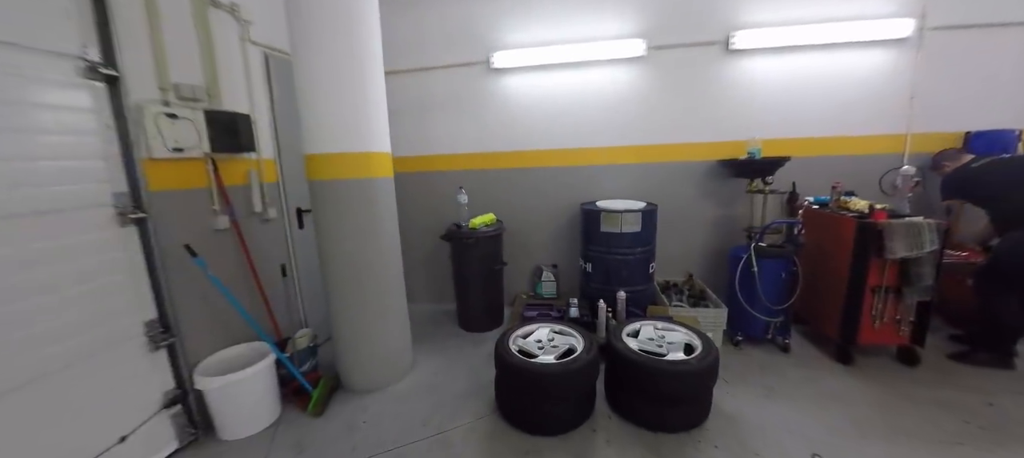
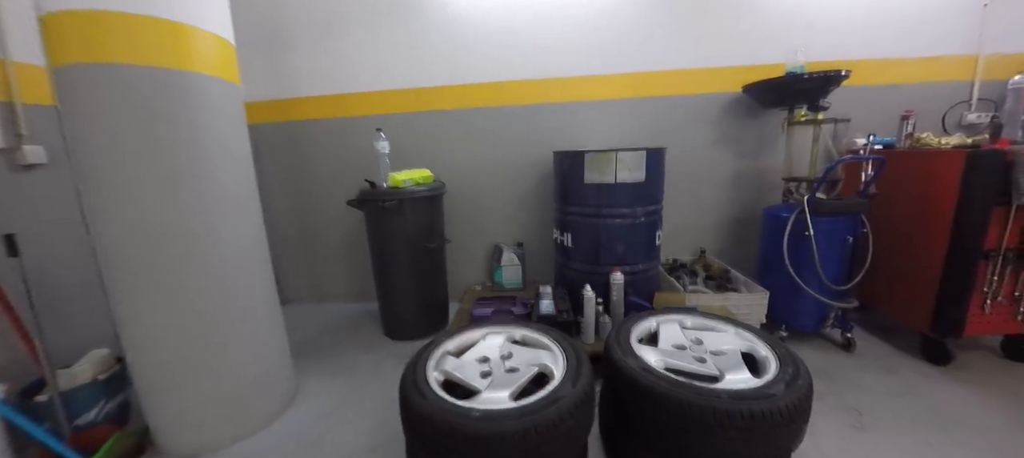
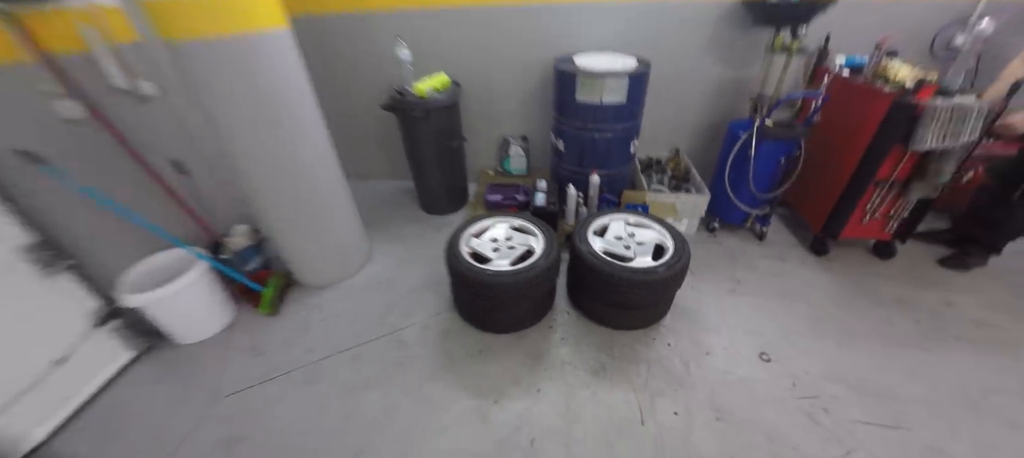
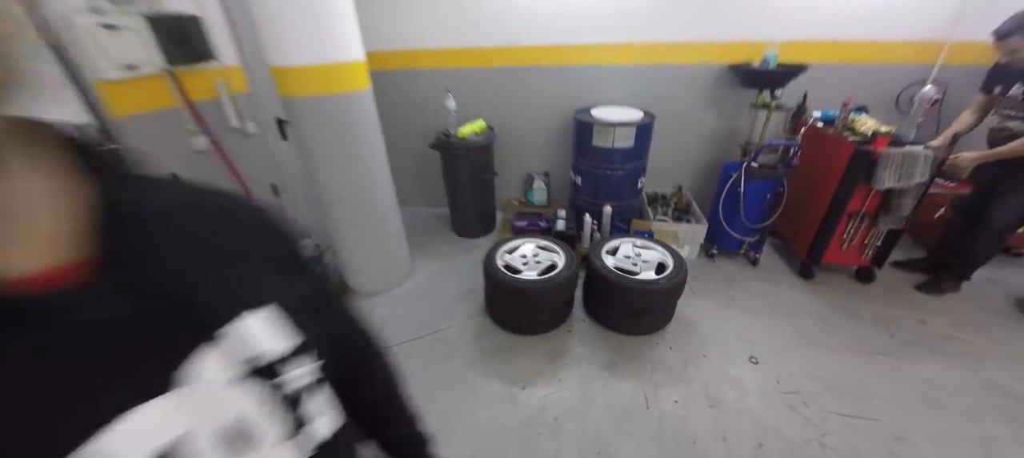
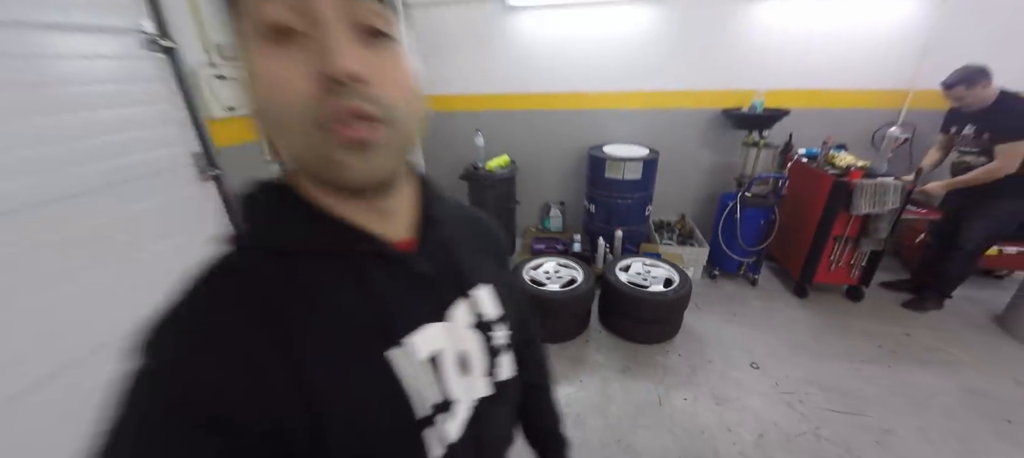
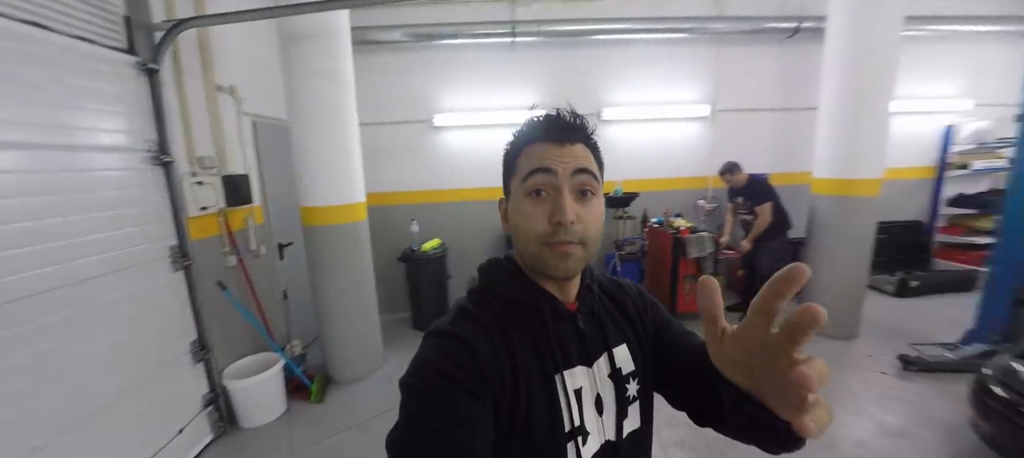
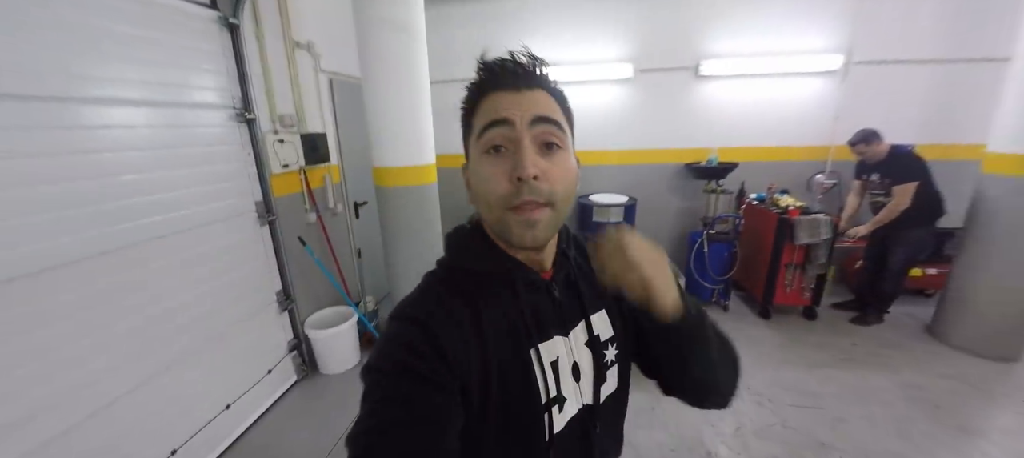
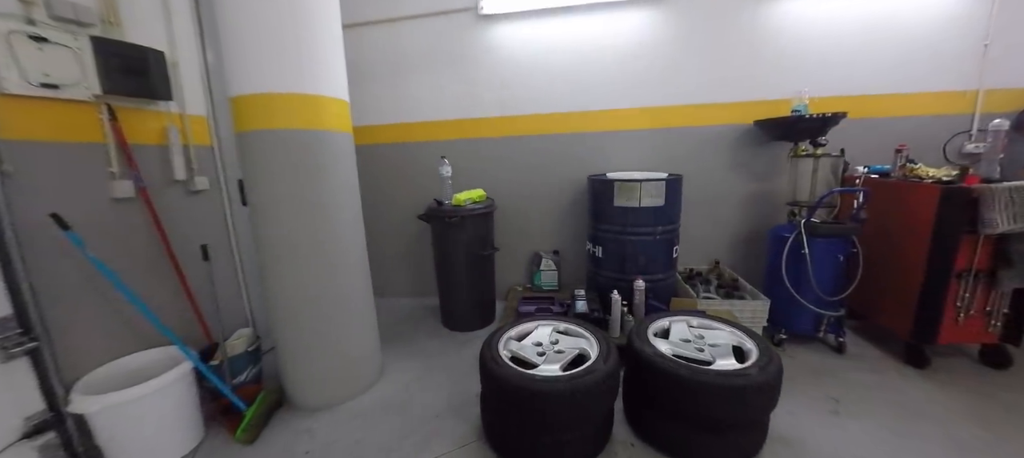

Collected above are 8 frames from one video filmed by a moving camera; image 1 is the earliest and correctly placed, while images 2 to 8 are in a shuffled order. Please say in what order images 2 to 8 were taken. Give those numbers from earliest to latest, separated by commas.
8, 2, 3, 4, 5, 7, 6
